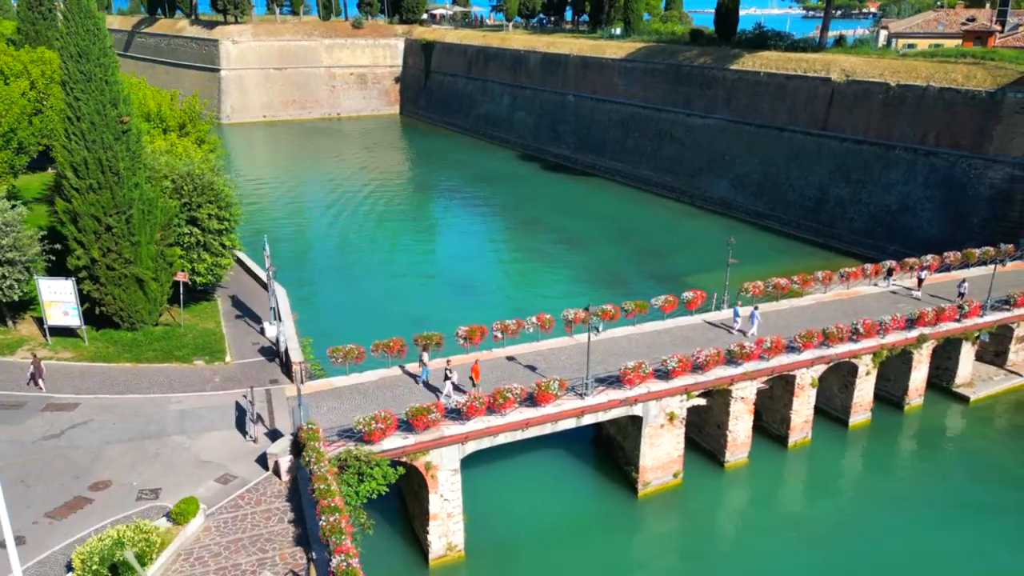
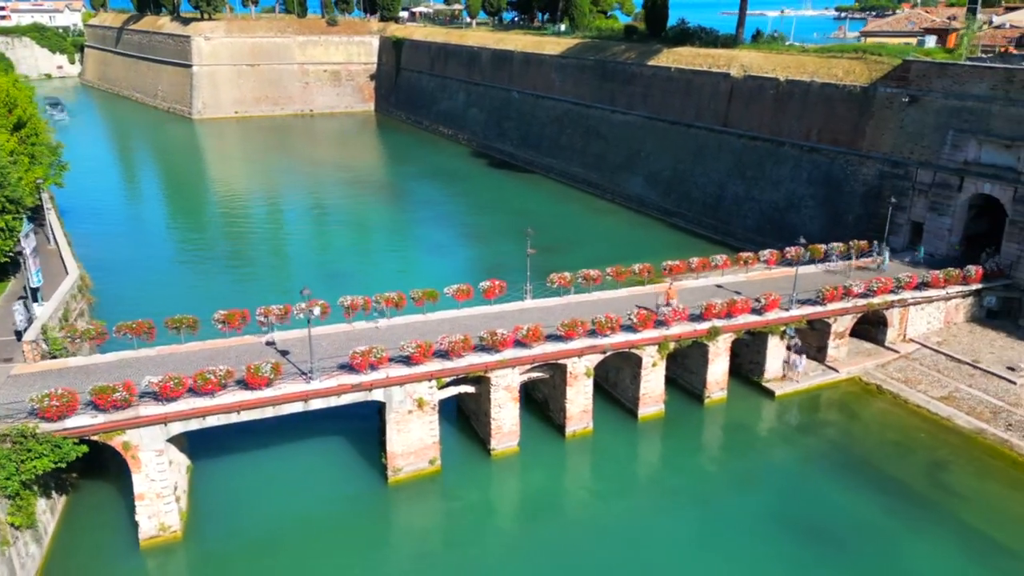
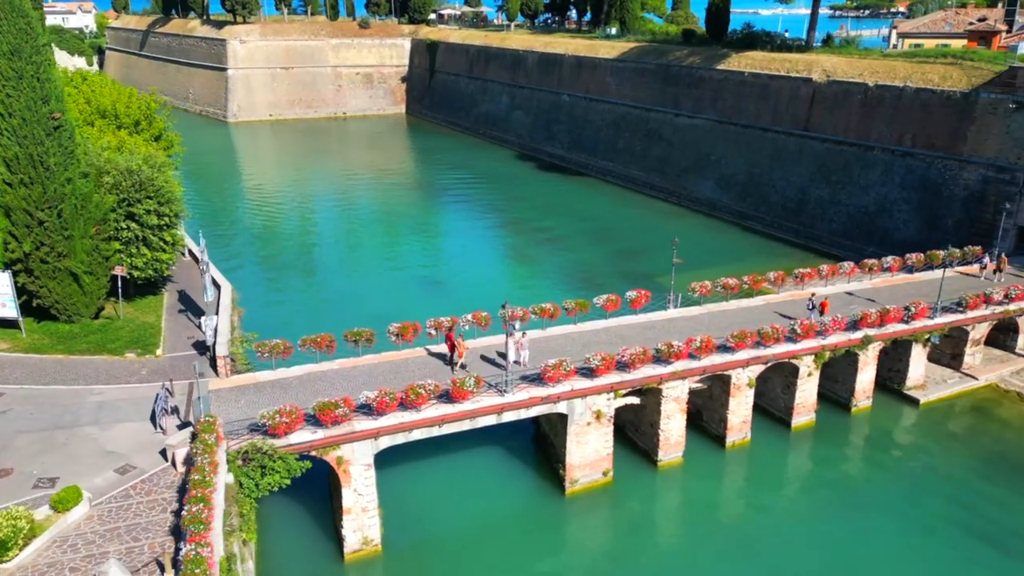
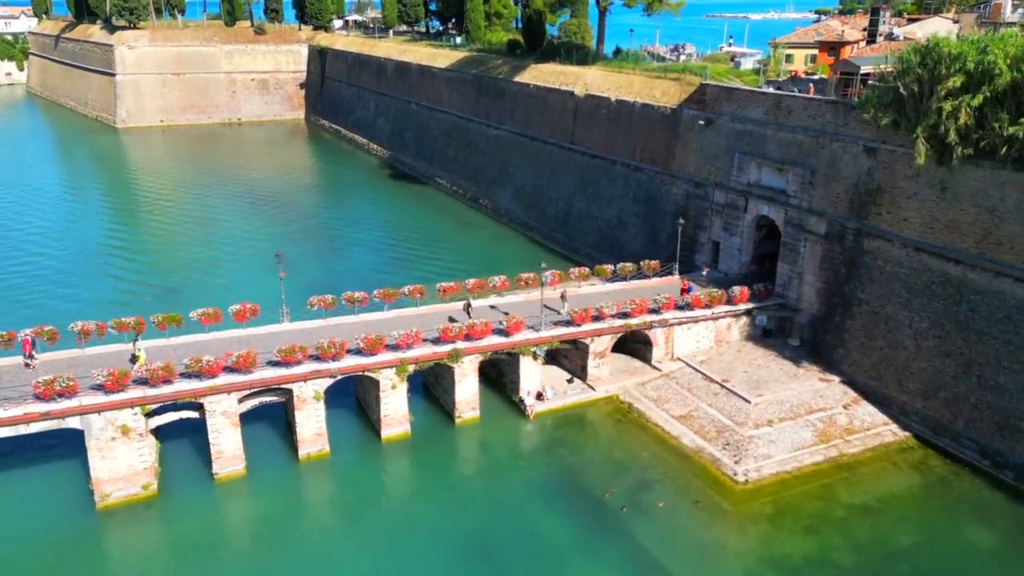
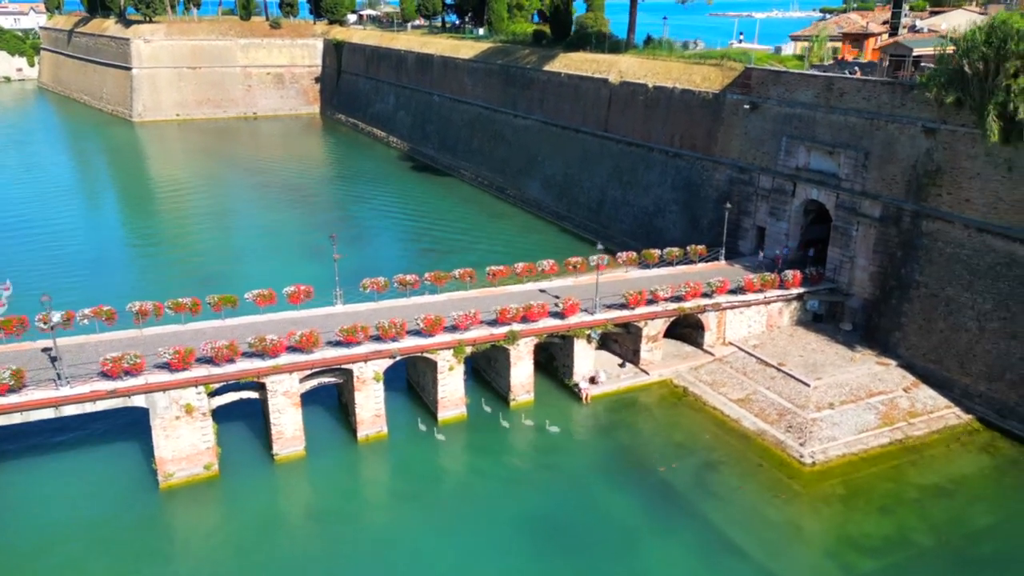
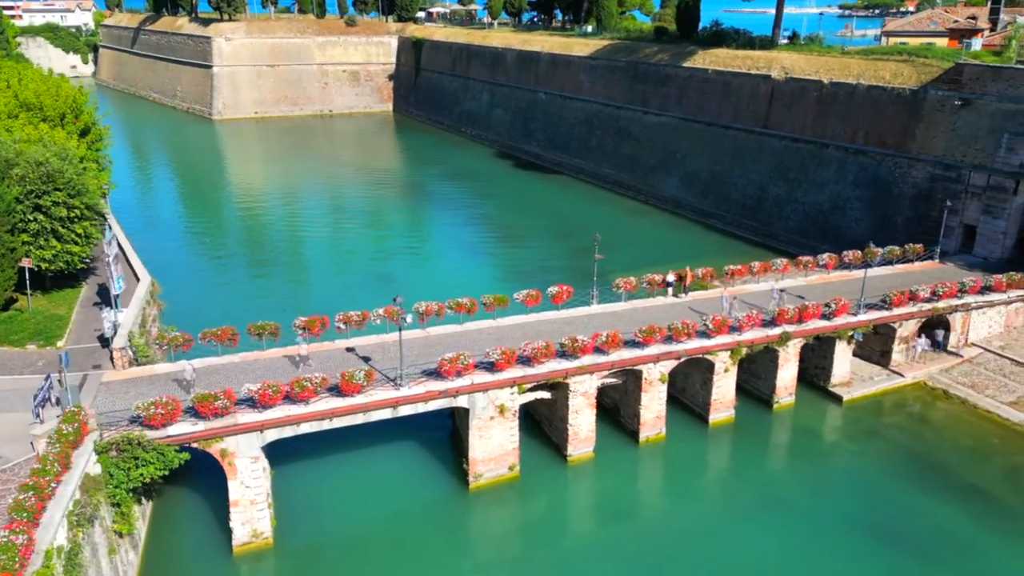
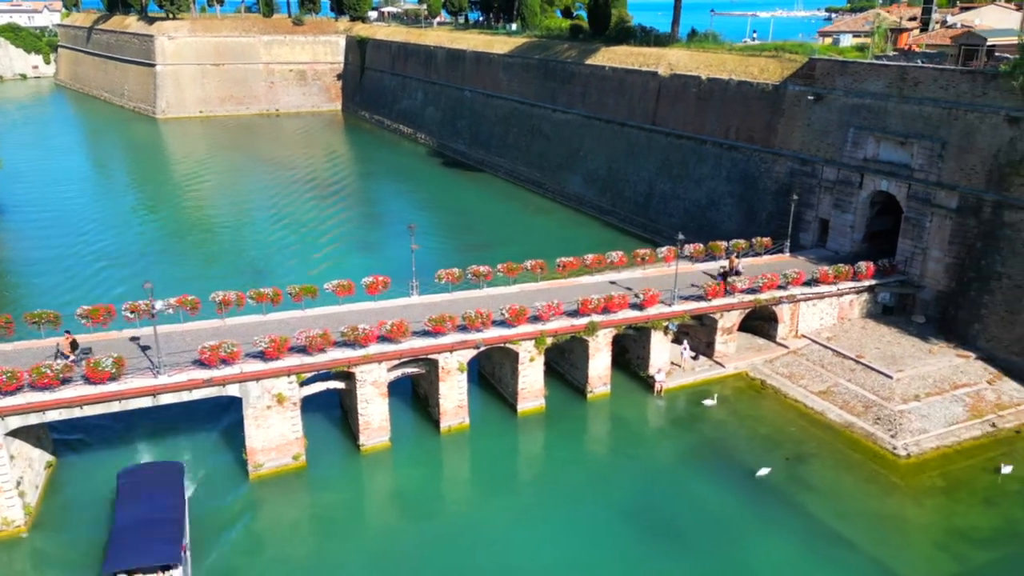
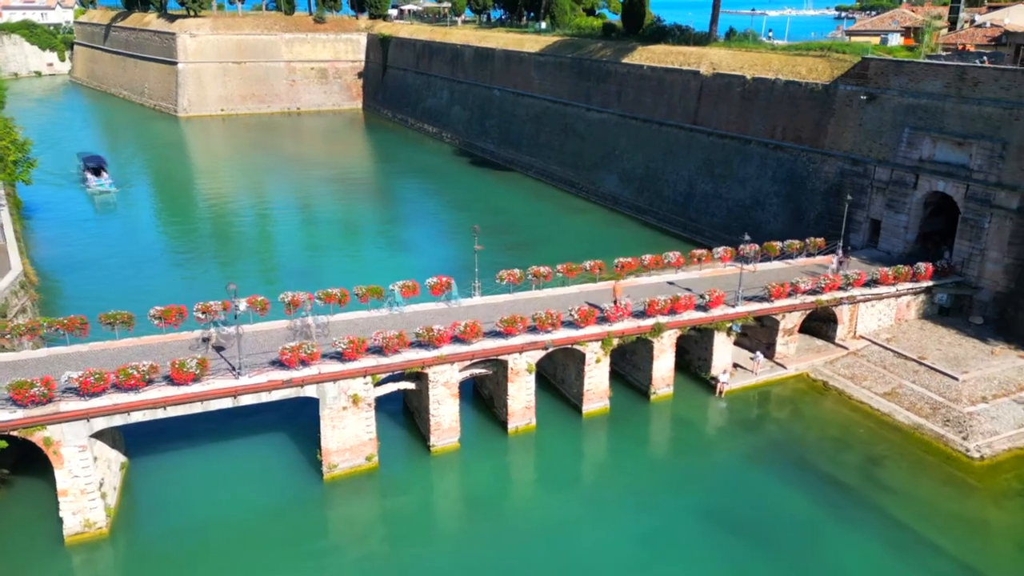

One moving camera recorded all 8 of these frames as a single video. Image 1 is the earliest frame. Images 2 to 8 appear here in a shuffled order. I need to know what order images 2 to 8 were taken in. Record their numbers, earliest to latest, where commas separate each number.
3, 6, 2, 8, 7, 5, 4
